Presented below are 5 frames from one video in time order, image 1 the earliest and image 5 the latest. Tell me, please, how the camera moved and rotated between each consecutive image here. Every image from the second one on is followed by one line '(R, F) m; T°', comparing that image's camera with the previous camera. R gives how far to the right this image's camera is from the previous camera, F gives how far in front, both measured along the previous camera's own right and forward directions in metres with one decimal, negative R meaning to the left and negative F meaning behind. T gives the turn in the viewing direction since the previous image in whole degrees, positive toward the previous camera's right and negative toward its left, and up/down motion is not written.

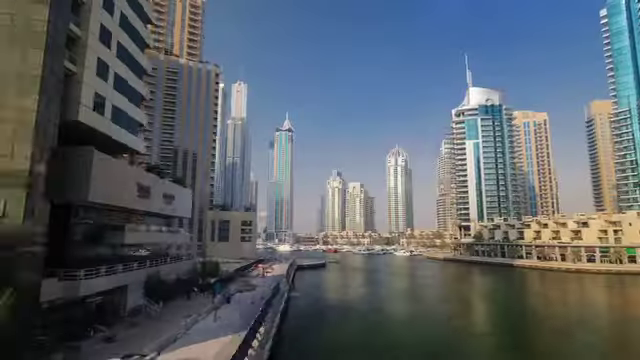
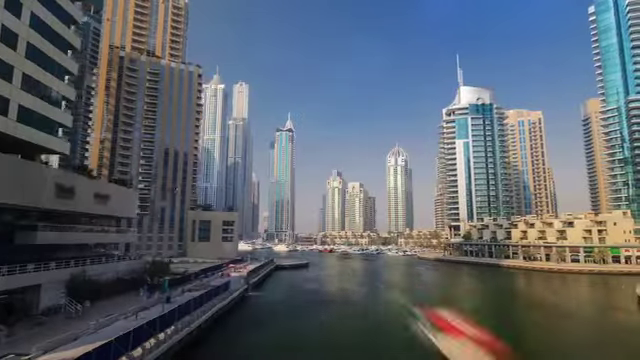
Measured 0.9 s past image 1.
(+6.8, +0.2) m; -1°
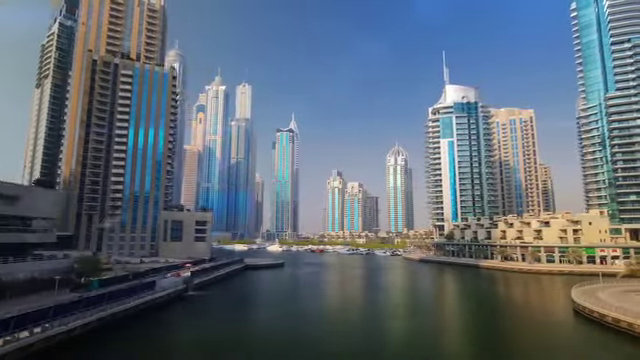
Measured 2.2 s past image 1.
(+10.3, 0.0) m; -2°
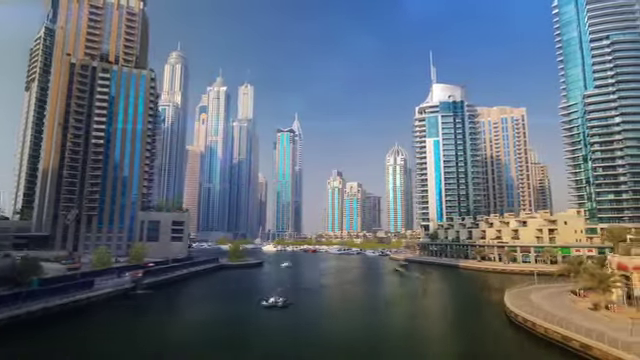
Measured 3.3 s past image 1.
(+9.2, -0.3) m; -1°
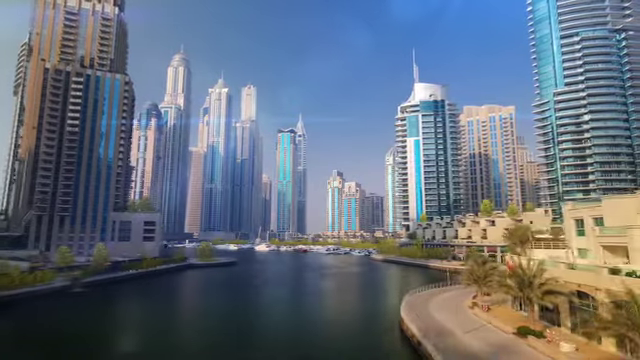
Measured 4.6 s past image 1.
(+12.0, -0.7) m; -2°
